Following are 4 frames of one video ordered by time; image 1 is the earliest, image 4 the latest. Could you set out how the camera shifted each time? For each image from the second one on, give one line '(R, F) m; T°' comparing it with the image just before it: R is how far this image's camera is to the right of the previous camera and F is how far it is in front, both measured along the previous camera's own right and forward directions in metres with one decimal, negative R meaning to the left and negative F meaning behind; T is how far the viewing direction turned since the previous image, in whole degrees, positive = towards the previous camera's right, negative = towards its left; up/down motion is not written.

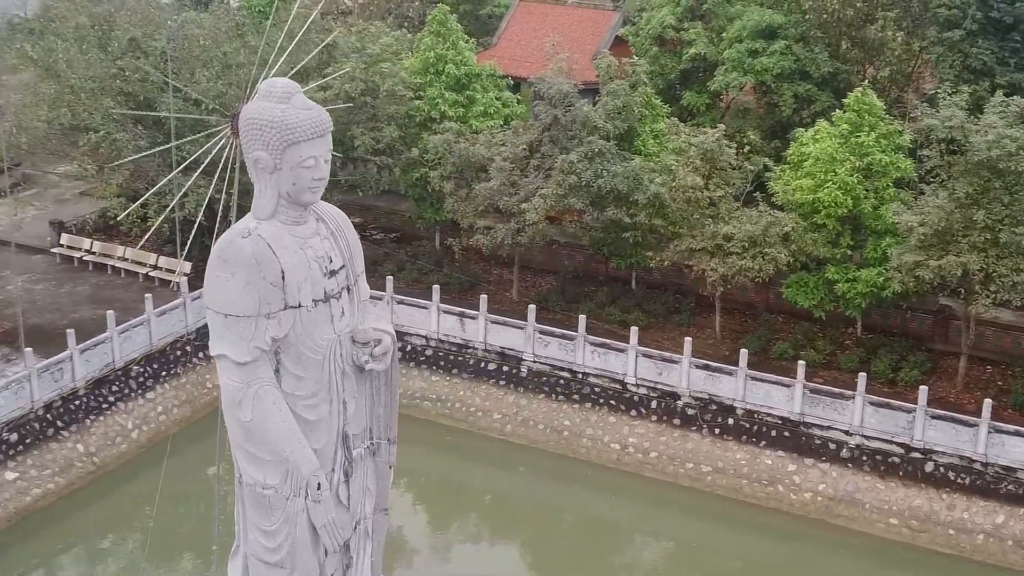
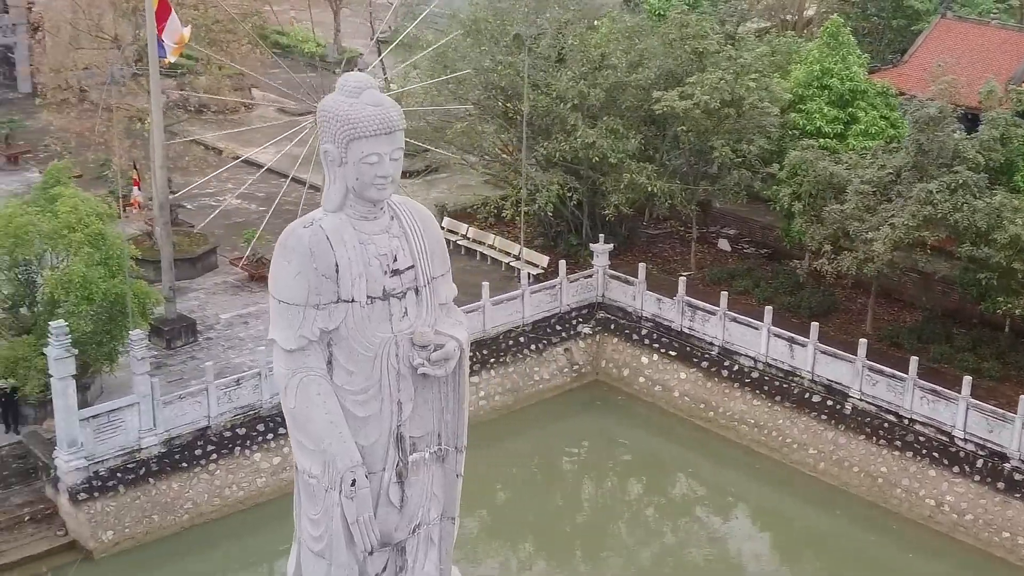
(+2.0, +0.6) m; -19°
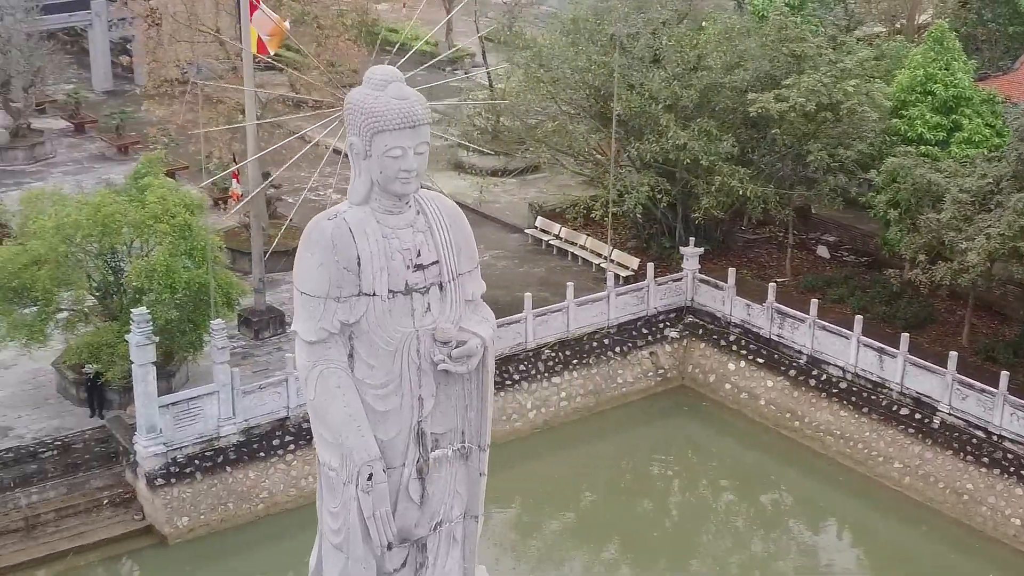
(+0.5, +0.1) m; -5°
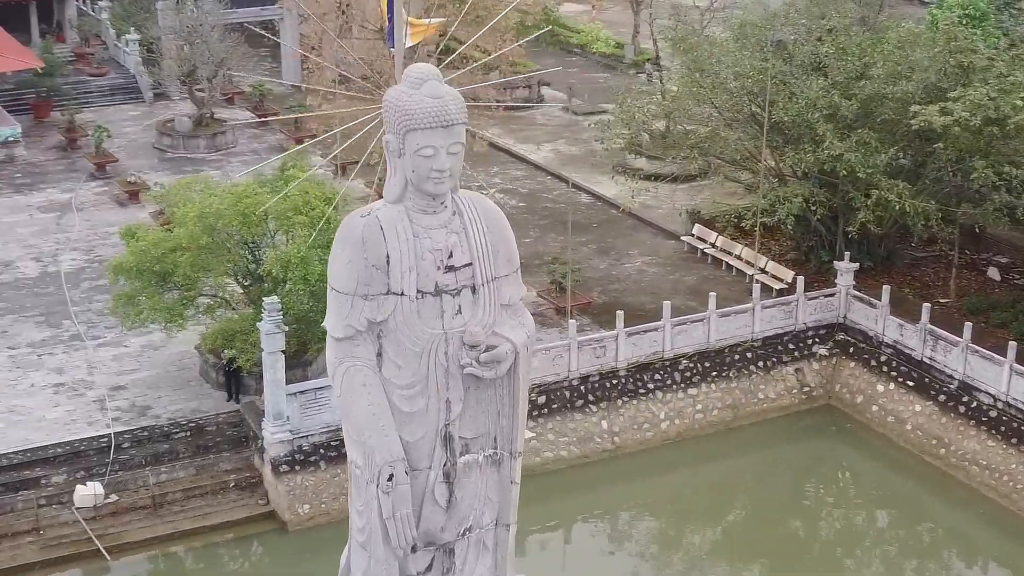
(+0.8, +0.2) m; -8°
